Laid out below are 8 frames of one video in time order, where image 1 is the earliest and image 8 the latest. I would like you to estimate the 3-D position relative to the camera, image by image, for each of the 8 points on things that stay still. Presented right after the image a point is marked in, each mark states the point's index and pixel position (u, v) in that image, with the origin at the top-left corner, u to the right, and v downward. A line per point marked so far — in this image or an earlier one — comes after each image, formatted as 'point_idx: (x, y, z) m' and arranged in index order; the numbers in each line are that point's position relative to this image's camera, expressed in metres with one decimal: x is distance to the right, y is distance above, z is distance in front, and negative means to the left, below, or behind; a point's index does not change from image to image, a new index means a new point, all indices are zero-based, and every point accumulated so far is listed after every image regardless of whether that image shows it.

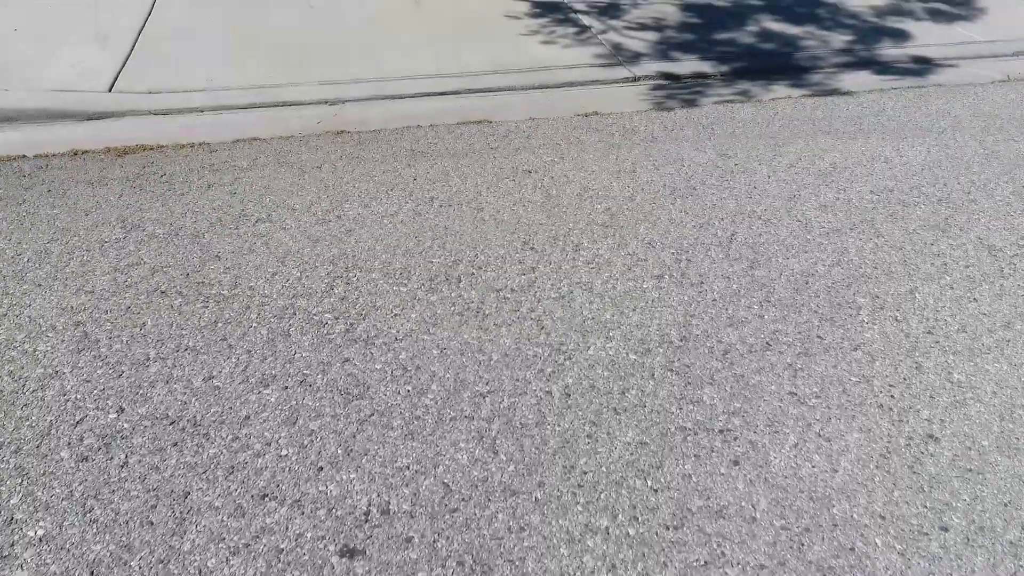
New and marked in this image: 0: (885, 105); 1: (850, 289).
0: (+2.4, +1.2, +4.1) m
1: (+1.2, 0.0, +2.2) m
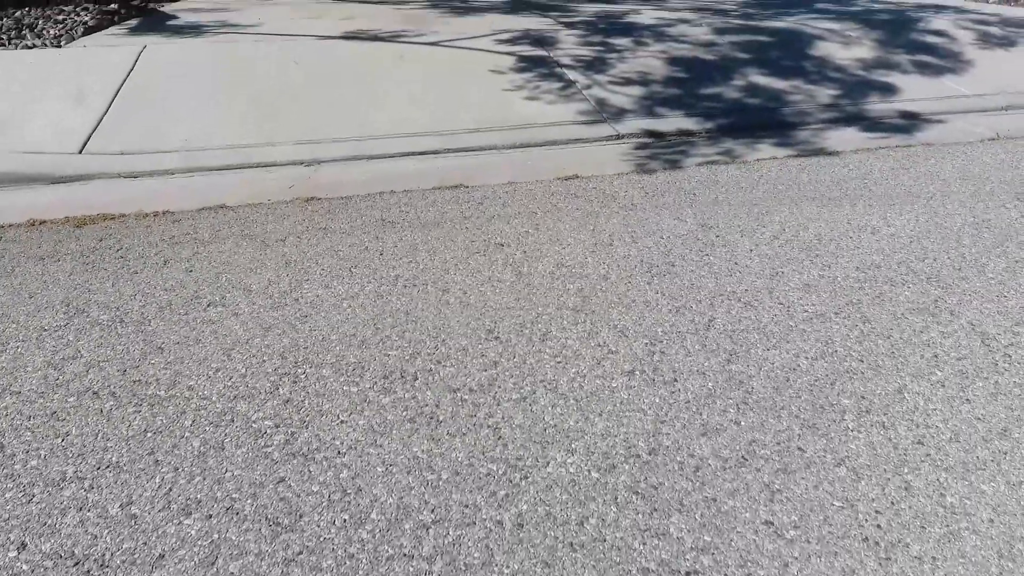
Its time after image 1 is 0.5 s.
0: (+2.3, +0.8, +4.0) m
1: (+1.1, -0.3, +2.1) m
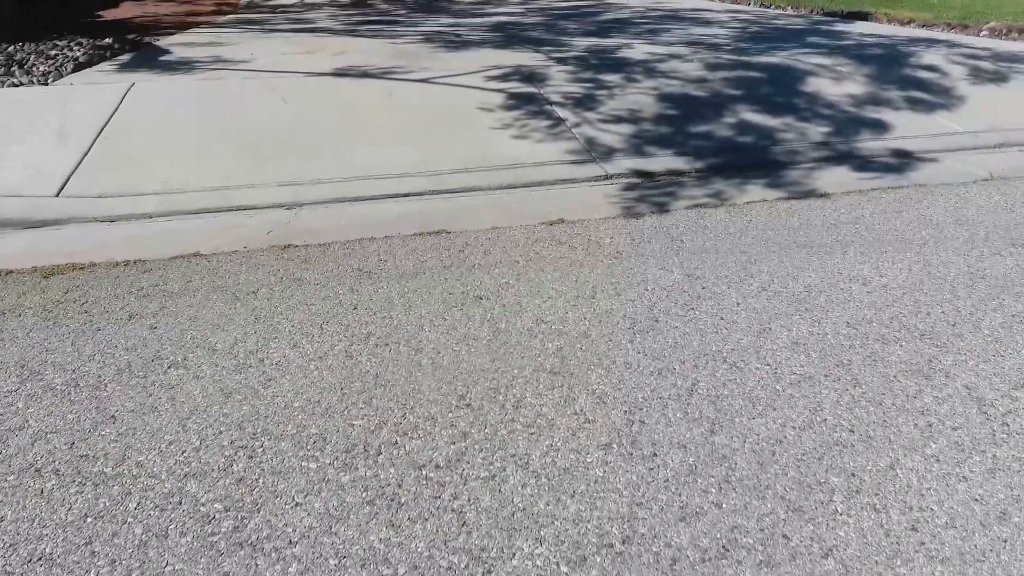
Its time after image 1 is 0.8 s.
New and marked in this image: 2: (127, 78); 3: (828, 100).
0: (+2.2, +0.5, +3.9) m
1: (+1.0, -0.5, +1.9) m
2: (-3.6, +2.0, +5.9) m
3: (+3.1, +1.8, +6.1) m
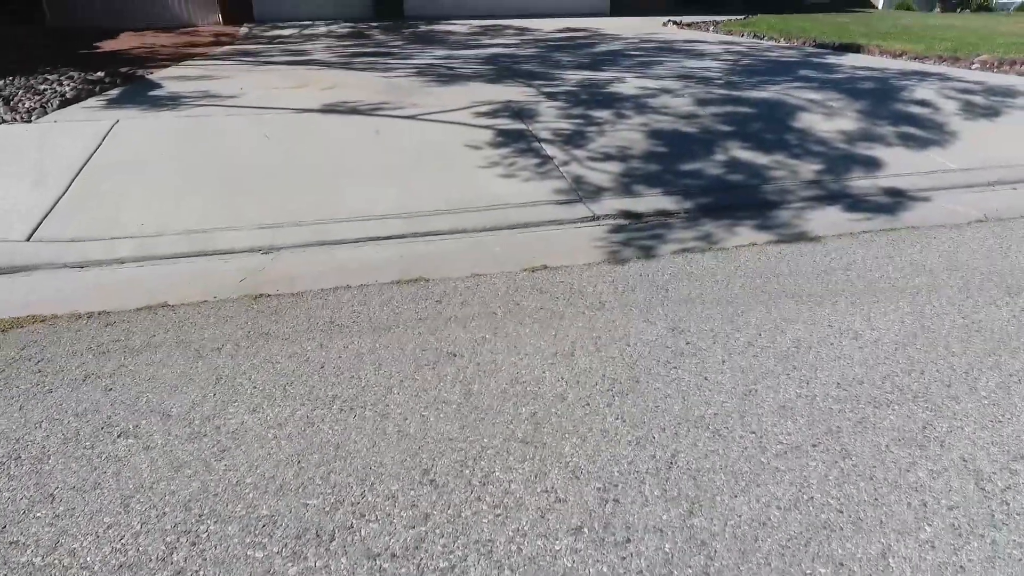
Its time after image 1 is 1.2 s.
0: (+2.1, +0.2, +3.8) m
1: (+0.9, -0.8, +1.8) m
2: (-3.7, +1.6, +5.8) m
3: (+3.0, +1.5, +6.1) m
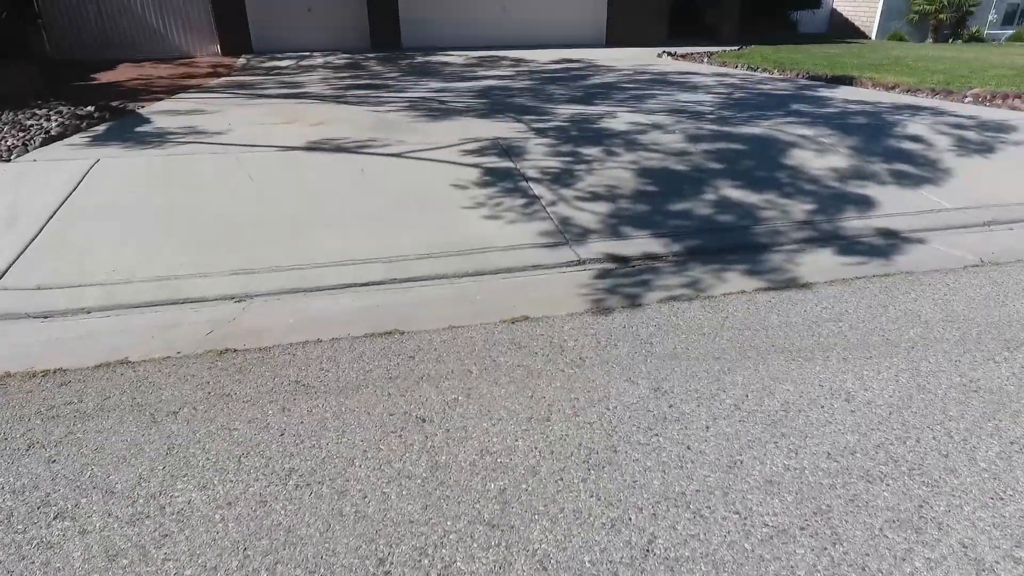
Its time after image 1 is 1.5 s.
0: (+2.0, -0.1, +3.7) m
1: (+0.7, -1.0, +1.6) m
2: (-3.9, +1.2, +5.8) m
3: (+2.9, +1.1, +6.0) m
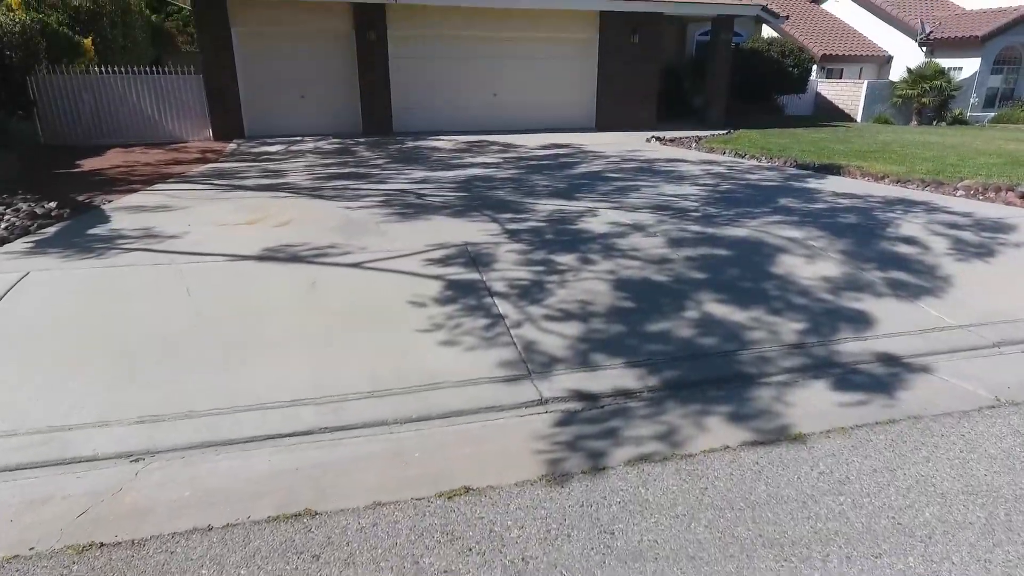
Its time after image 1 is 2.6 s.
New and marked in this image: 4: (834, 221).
0: (+1.7, -0.9, +3.1) m
1: (+0.5, -1.5, +1.0) m
2: (-4.2, +0.2, +5.3) m
3: (+2.6, 0.0, +5.6) m
4: (+3.9, +0.8, +7.5) m
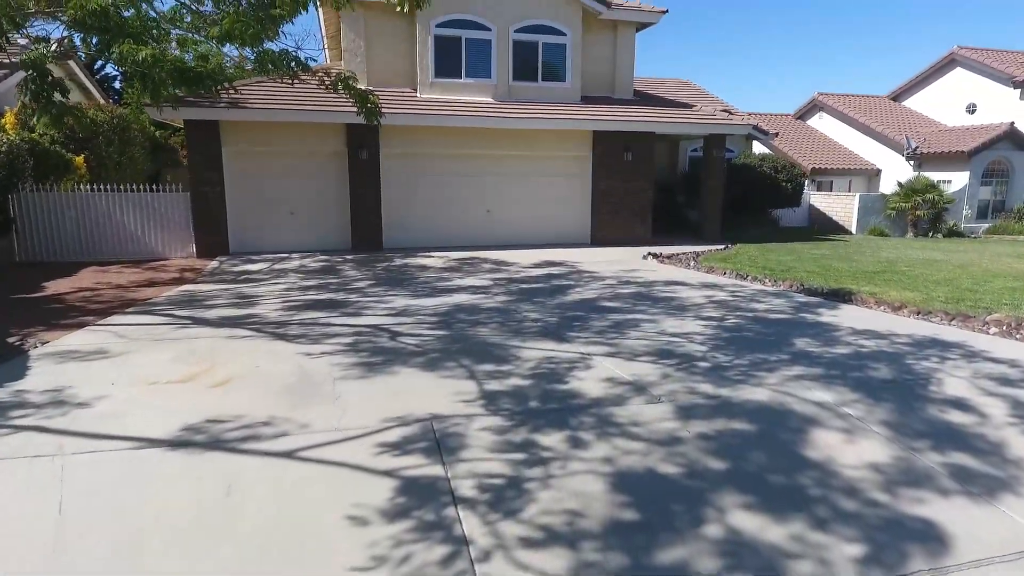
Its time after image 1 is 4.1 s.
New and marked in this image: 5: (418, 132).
0: (+1.5, -1.9, +1.9) m
1: (+0.3, -2.2, -0.3) m
2: (-4.4, -1.2, +4.3) m
3: (+2.4, -1.4, +4.5) m
4: (+3.7, -0.9, +6.5) m
5: (-3.0, +4.9, +19.5) m
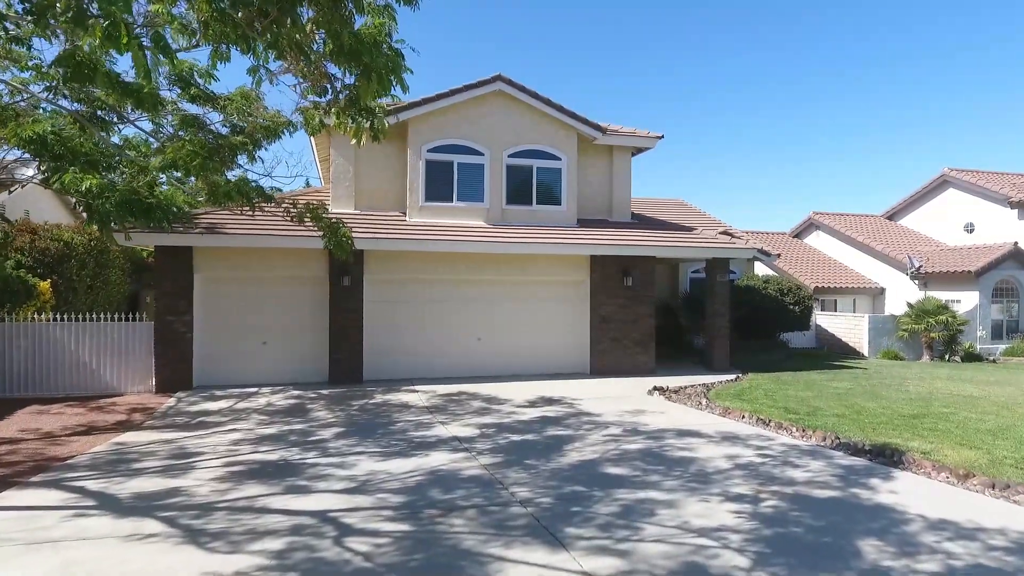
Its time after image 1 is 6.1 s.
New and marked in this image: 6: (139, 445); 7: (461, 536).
0: (+1.3, -2.6, -0.1) m
1: (+0.1, -2.6, -2.3) m
2: (-4.5, -2.3, +2.4) m
3: (+2.2, -2.6, +2.6) m
4: (+3.5, -2.5, +4.7) m
5: (-3.2, +0.9, +18.4) m
6: (-6.6, -2.8, +11.1) m
7: (-0.5, -2.5, +6.4) m
